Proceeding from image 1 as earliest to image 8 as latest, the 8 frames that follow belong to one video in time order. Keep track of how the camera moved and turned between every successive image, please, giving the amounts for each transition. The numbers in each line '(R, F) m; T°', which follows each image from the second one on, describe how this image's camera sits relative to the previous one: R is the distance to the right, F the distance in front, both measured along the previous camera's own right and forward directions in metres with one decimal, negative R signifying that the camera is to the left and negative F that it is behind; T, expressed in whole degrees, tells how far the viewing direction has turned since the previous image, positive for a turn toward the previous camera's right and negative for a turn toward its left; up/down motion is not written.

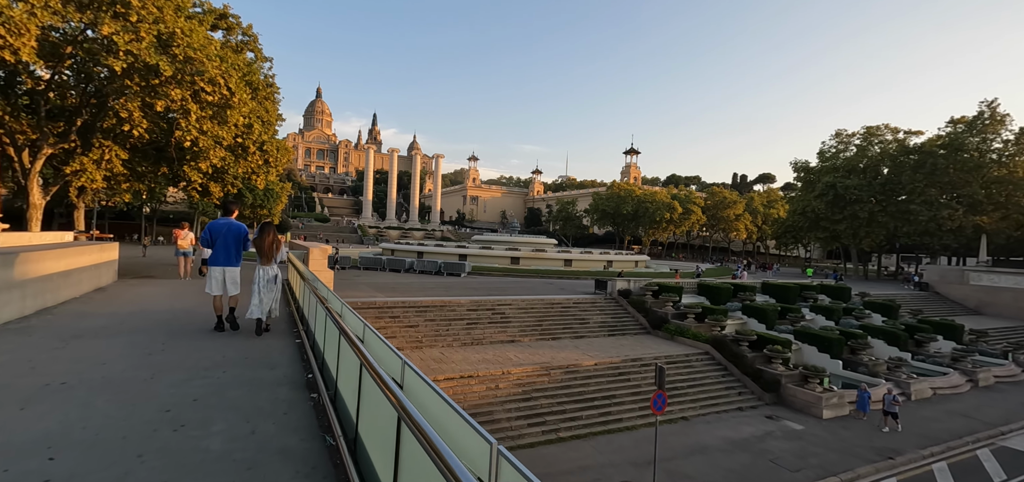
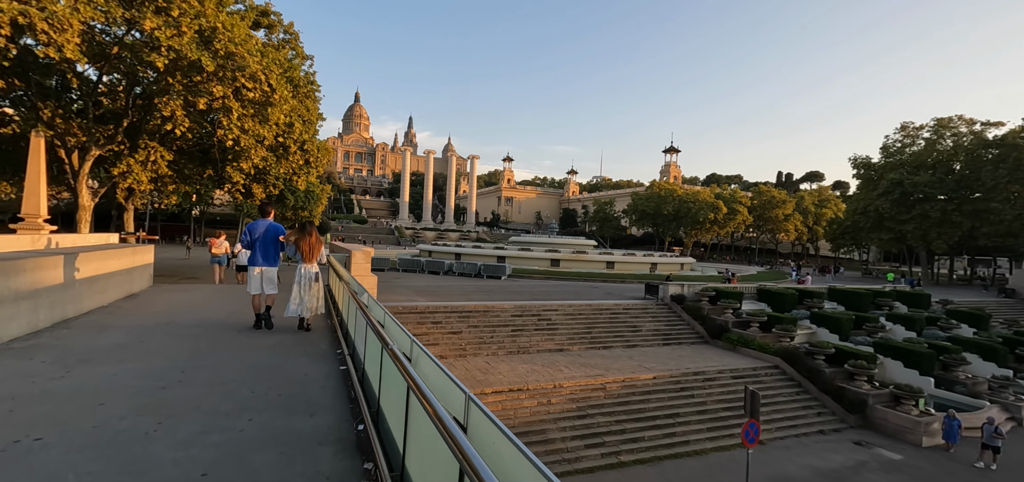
(-0.5, +1.0) m; -4°
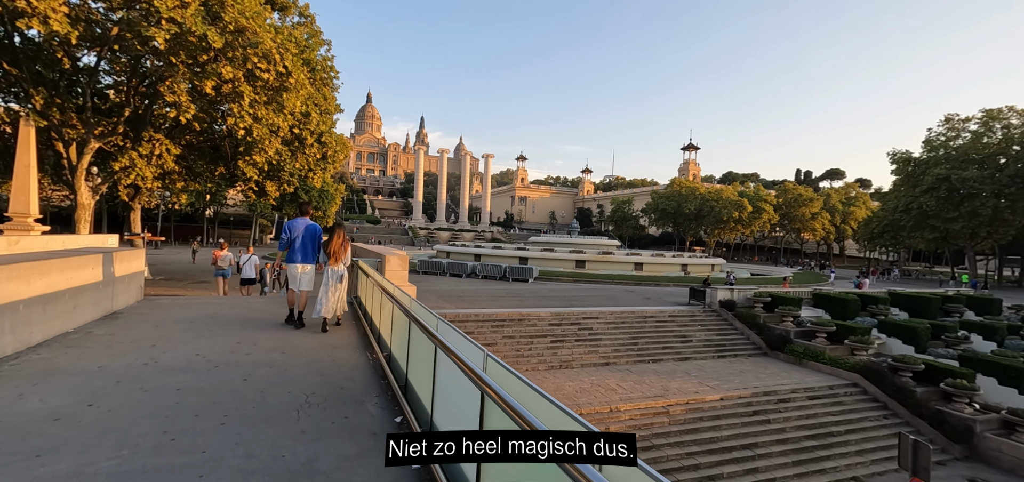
(-0.9, +1.7) m; -1°
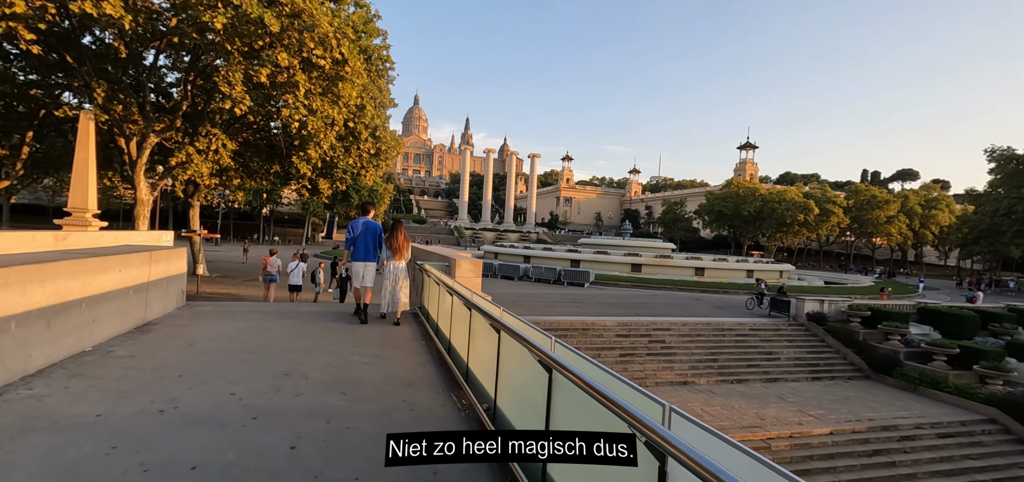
(-0.7, +1.2) m; -5°
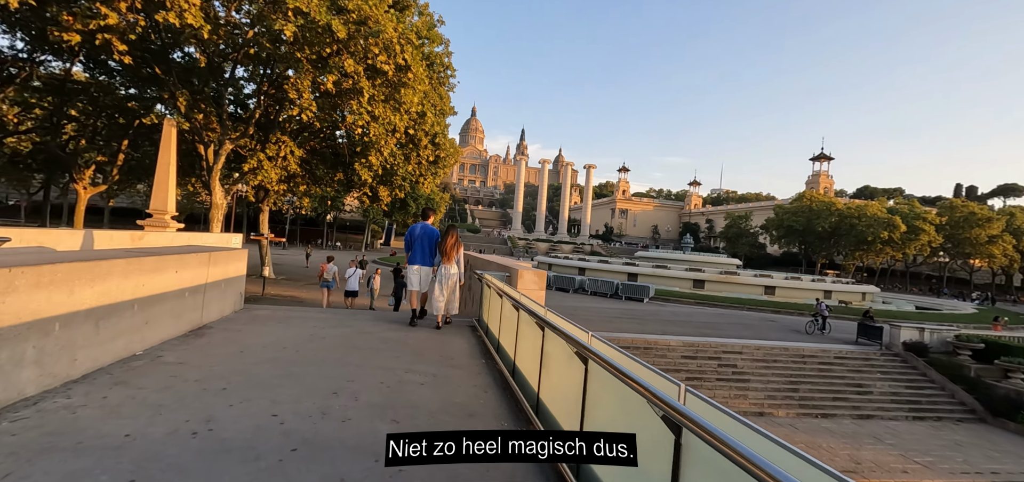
(-0.2, +0.5) m; -7°
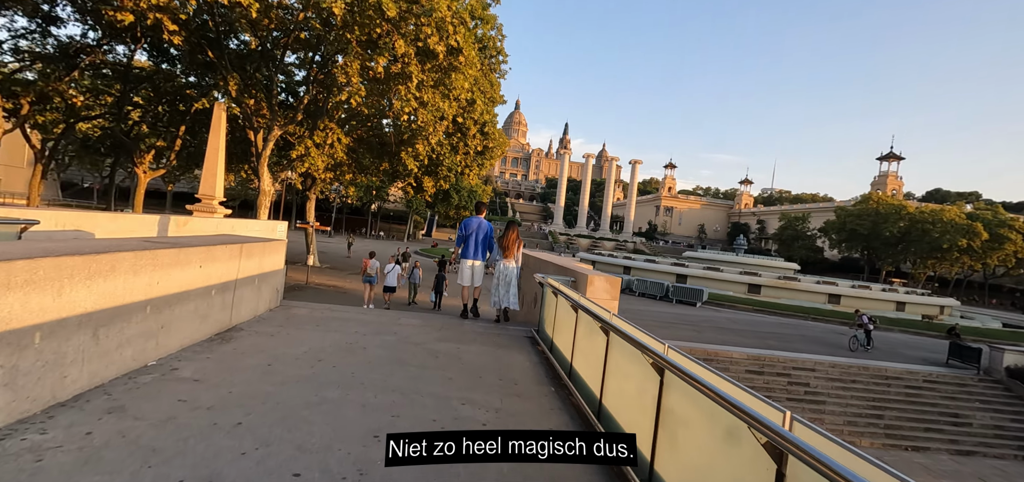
(-0.3, +0.8) m; -5°
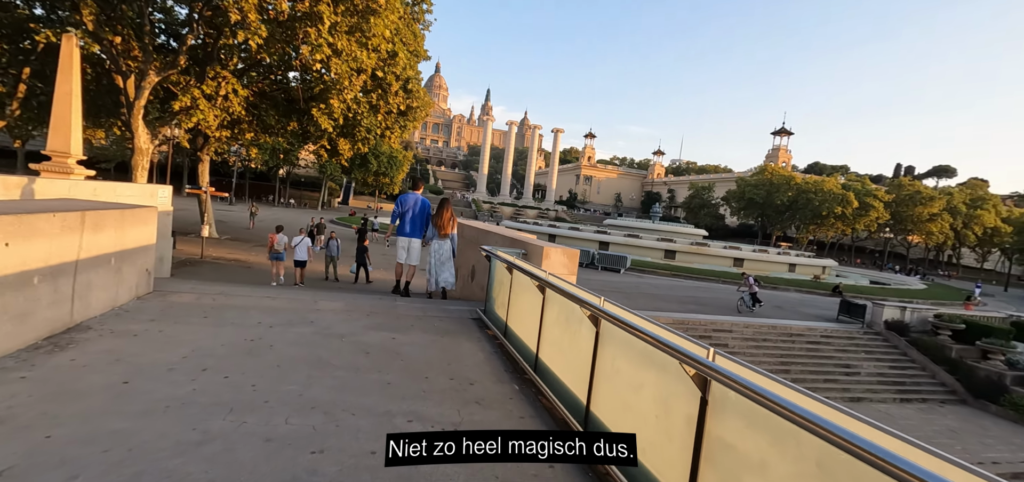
(-0.2, +0.7) m; +10°
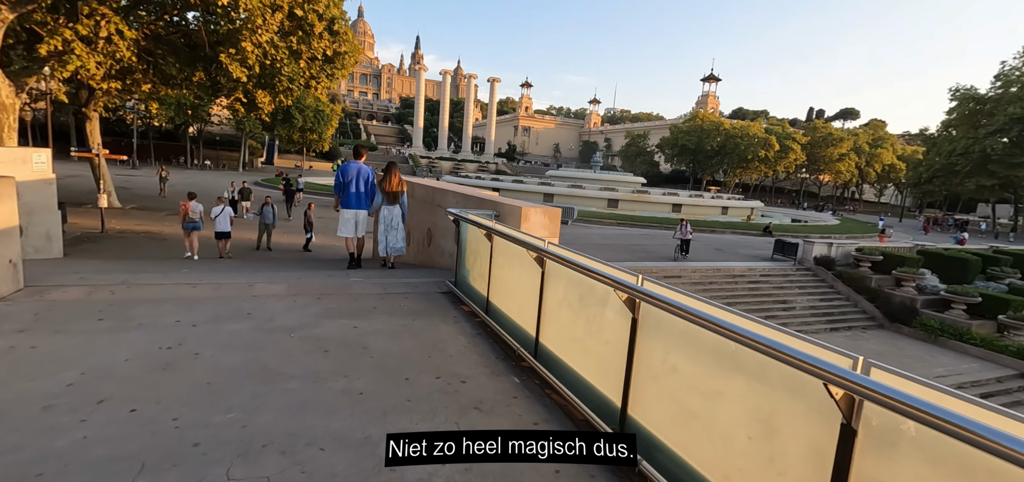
(-0.3, +0.6) m; +7°
